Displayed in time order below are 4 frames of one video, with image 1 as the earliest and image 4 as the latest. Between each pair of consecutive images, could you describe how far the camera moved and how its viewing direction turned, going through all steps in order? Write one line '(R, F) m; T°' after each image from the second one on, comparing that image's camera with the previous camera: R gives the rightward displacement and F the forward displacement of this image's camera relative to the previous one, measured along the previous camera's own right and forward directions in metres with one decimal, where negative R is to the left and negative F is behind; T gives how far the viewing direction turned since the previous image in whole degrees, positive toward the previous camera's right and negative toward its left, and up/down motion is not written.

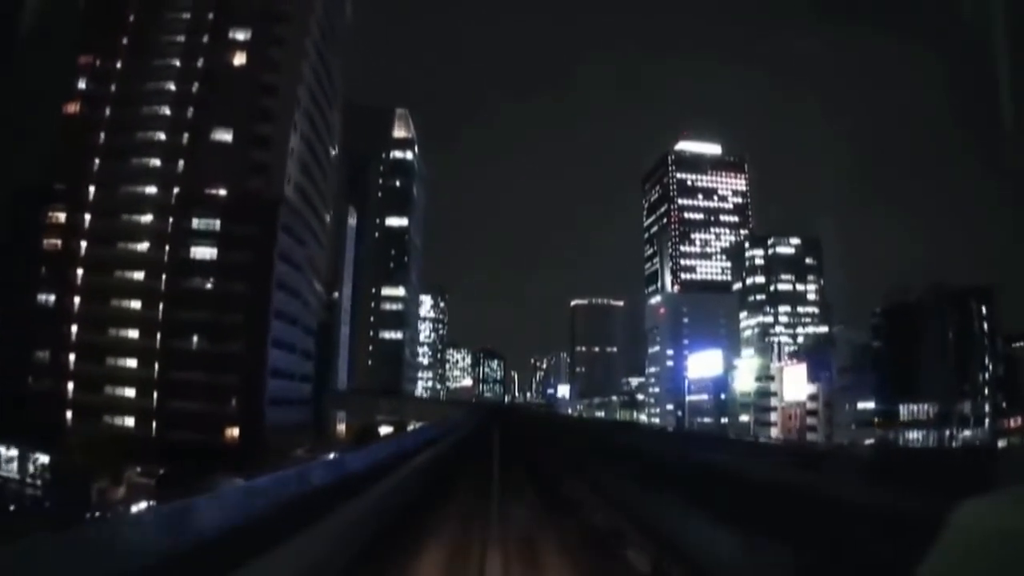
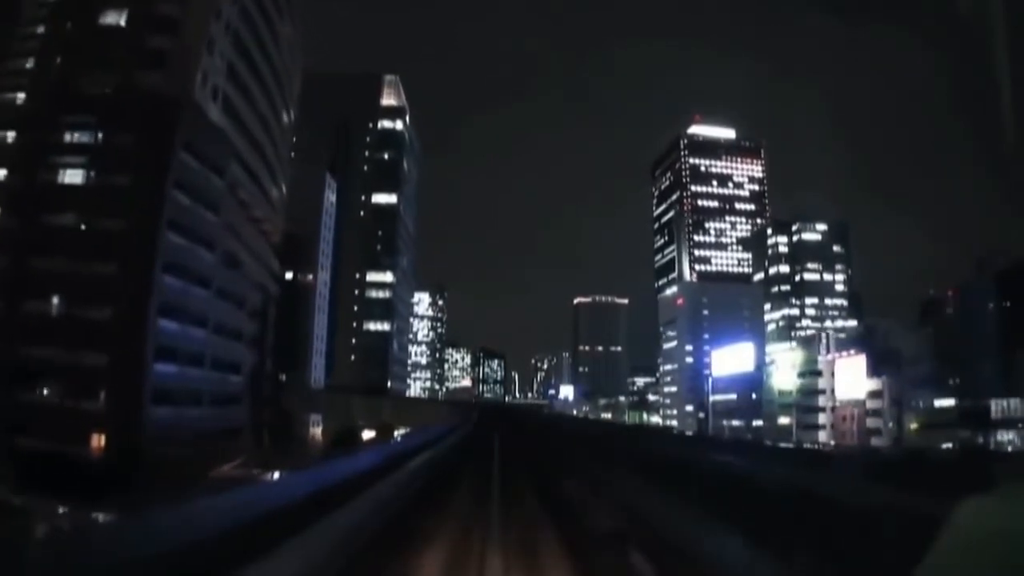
(-0.1, +2.3) m; 0°
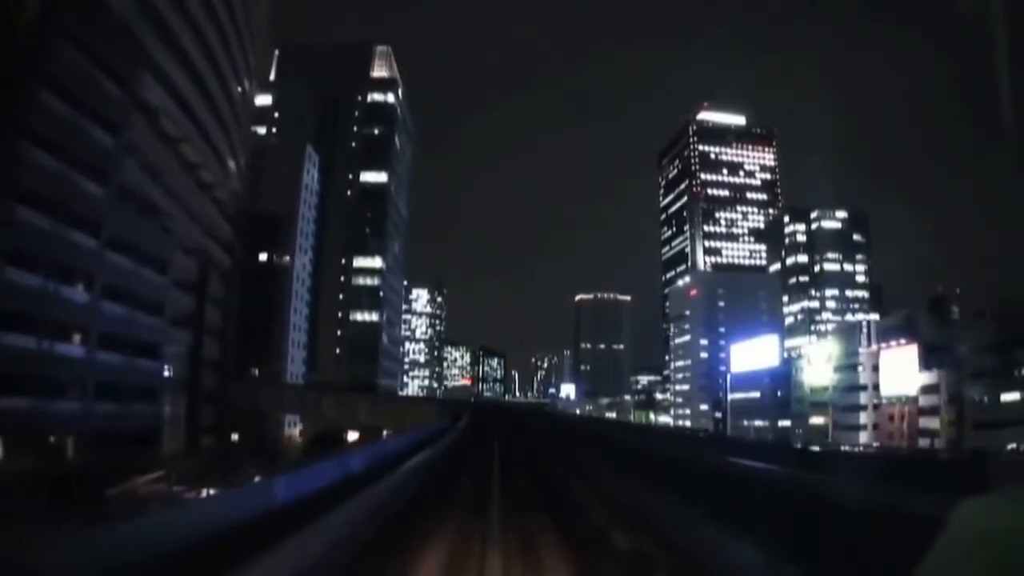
(0.0, +1.5) m; 0°
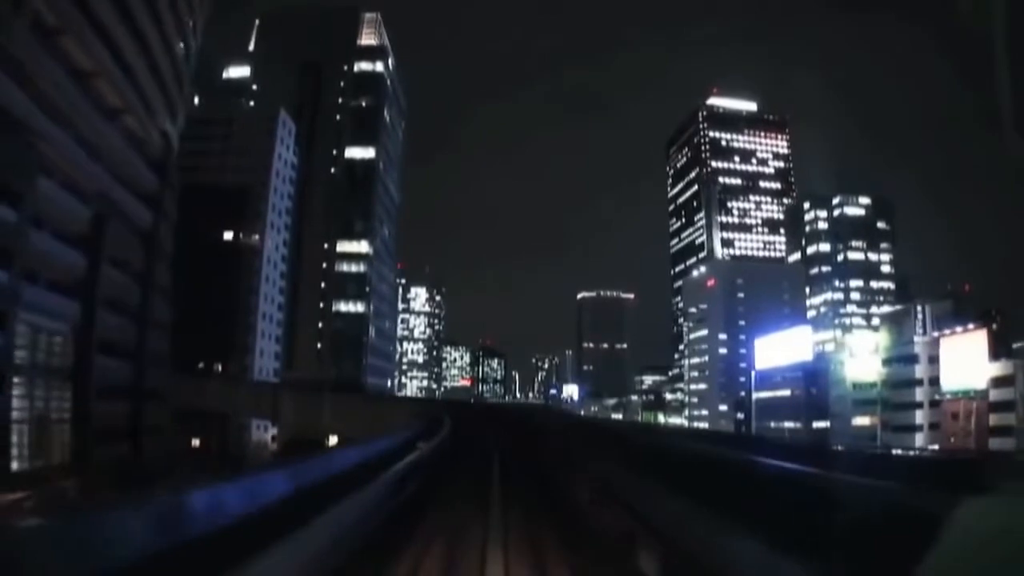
(0.0, +1.6) m; 0°
